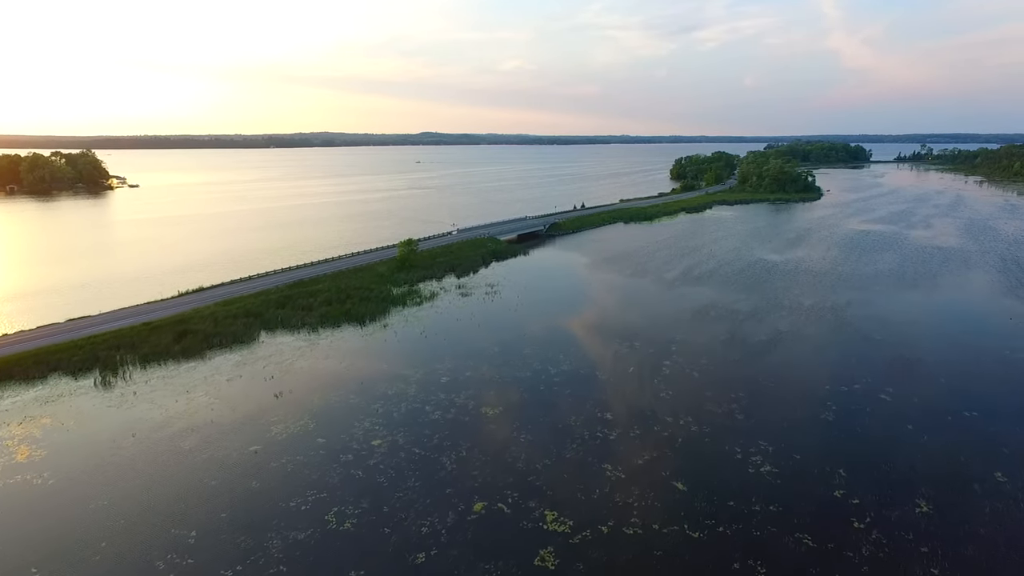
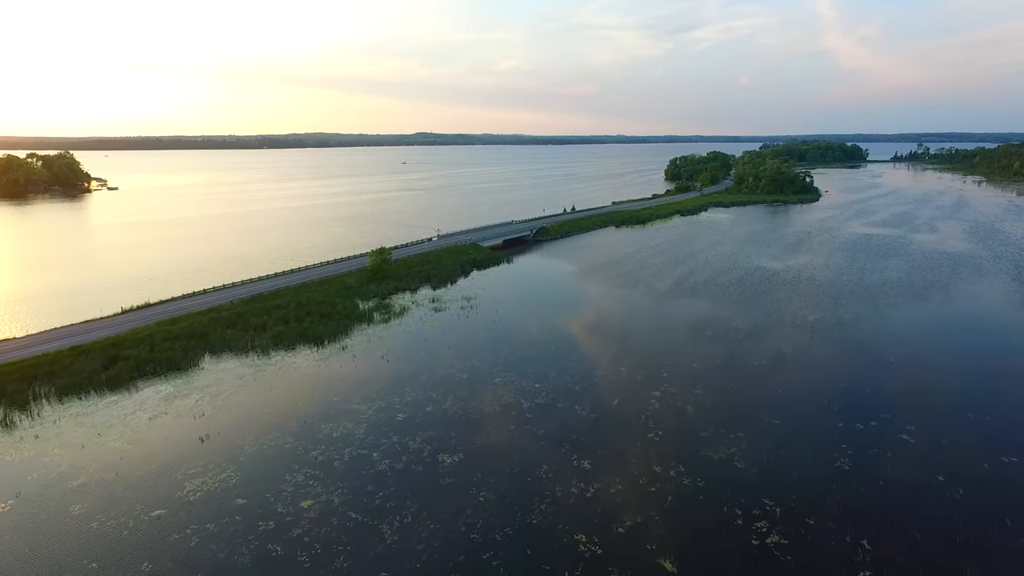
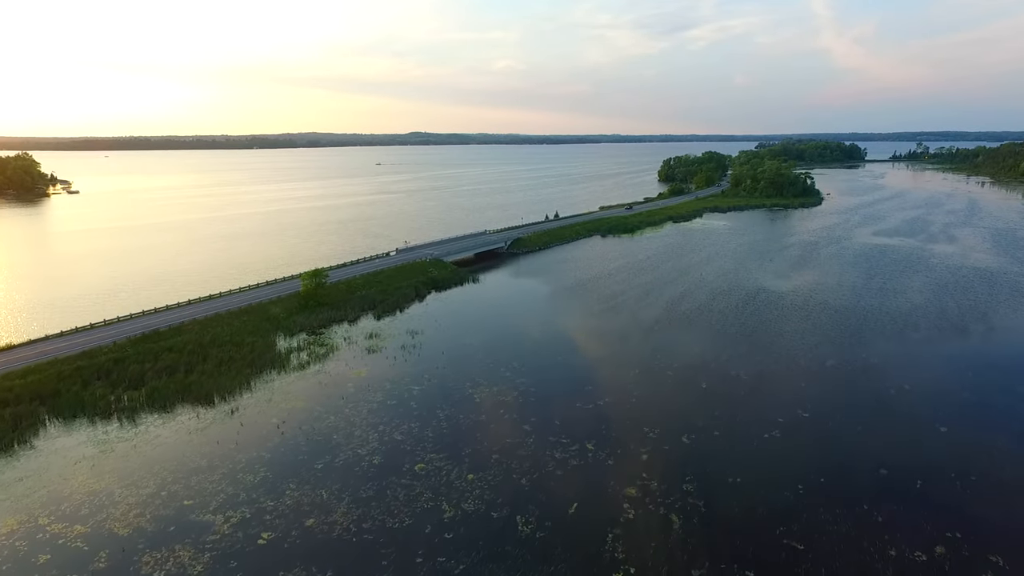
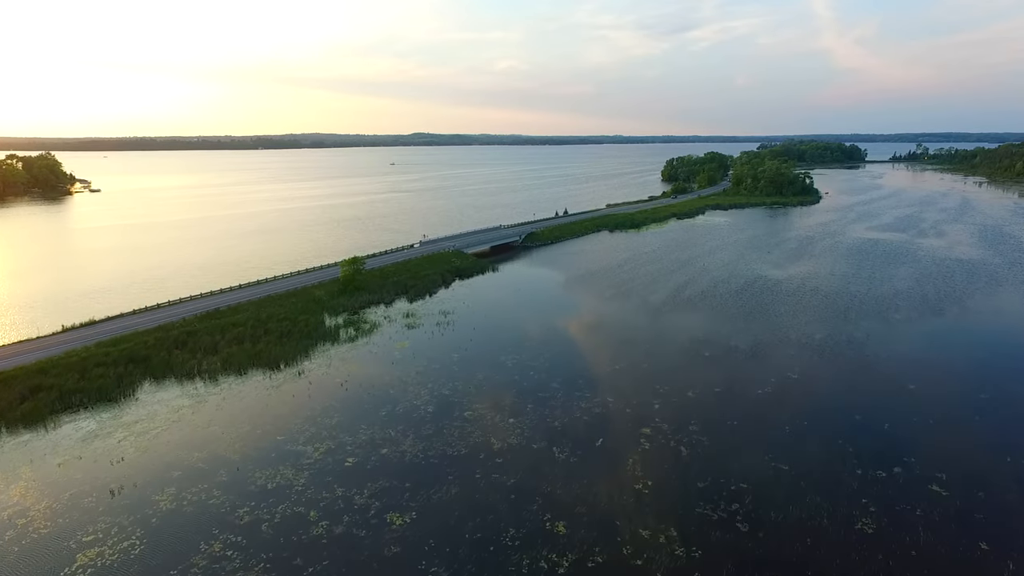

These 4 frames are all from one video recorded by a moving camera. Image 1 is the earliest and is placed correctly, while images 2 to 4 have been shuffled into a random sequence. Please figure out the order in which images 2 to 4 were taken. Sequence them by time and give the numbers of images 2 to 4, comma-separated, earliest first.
2, 4, 3
